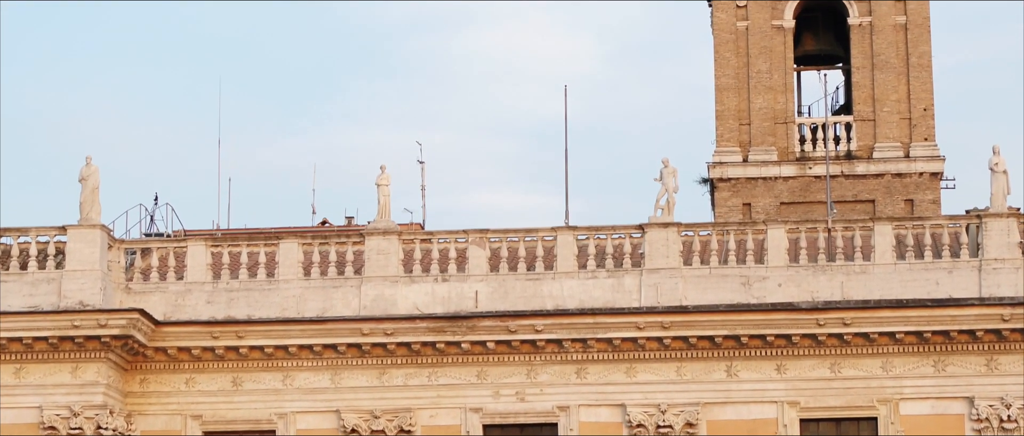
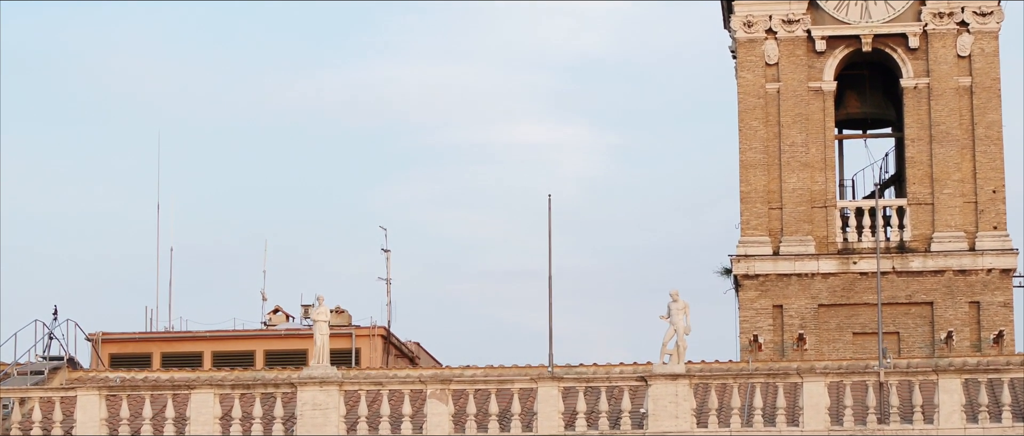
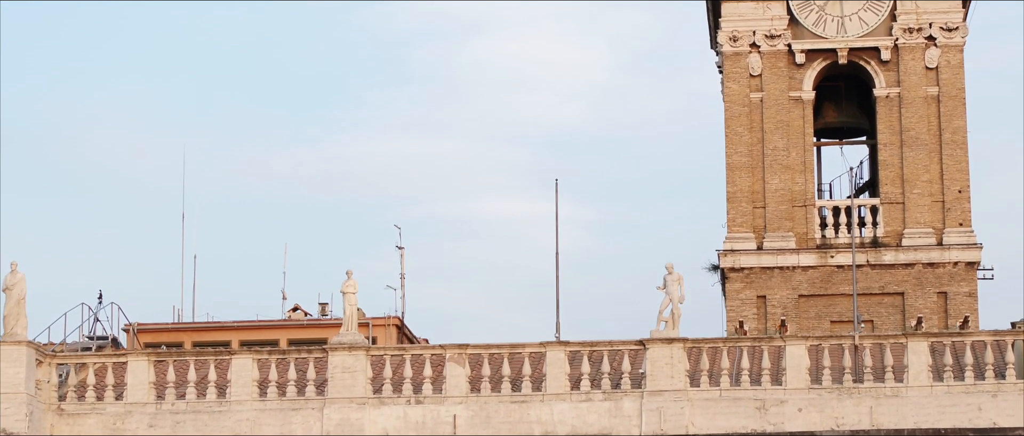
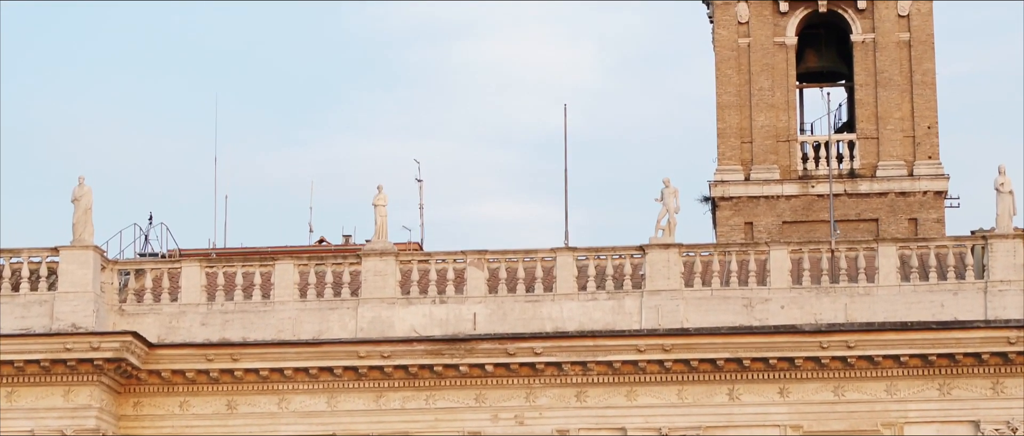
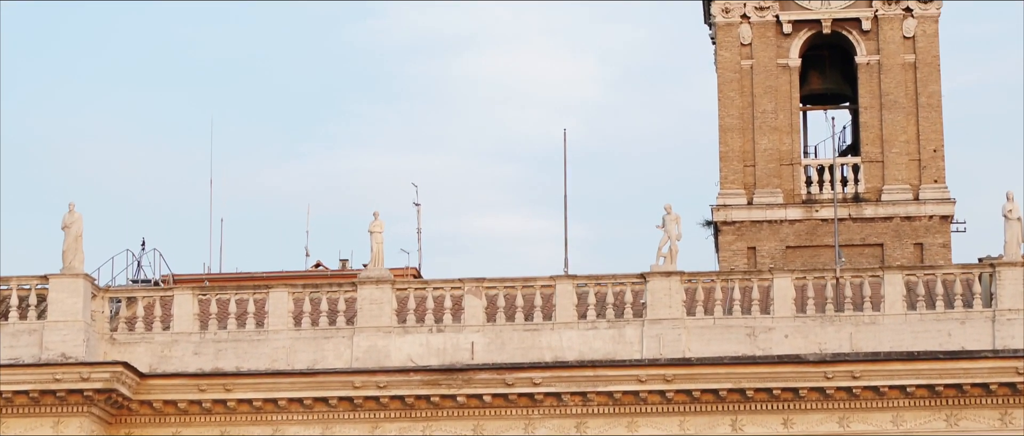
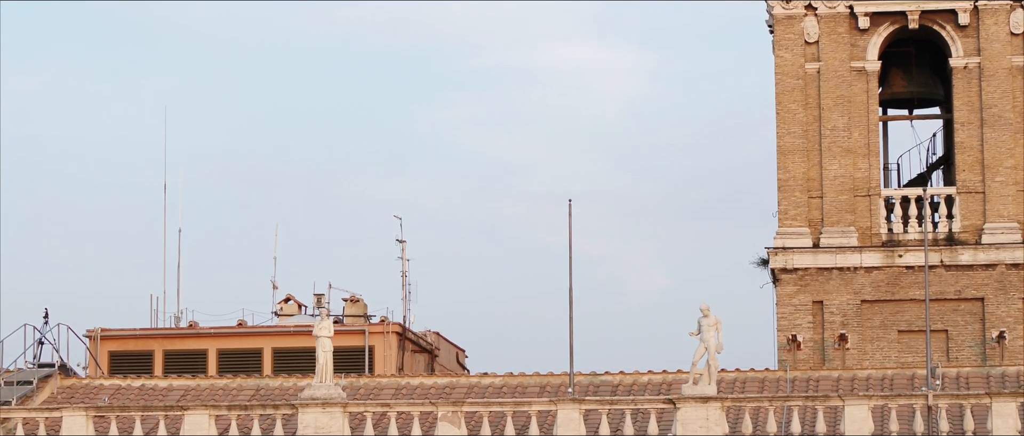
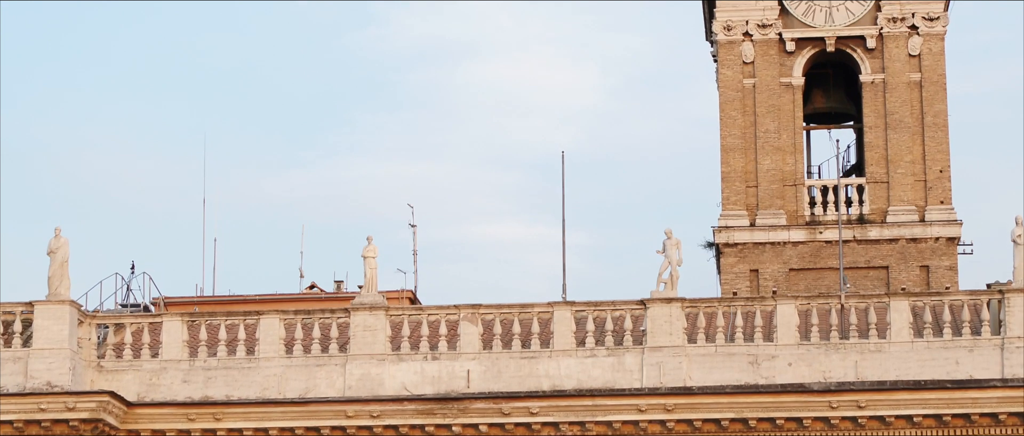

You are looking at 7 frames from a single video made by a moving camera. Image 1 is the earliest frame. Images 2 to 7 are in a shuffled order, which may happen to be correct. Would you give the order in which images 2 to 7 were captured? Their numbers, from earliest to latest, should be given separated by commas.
4, 5, 7, 3, 2, 6
